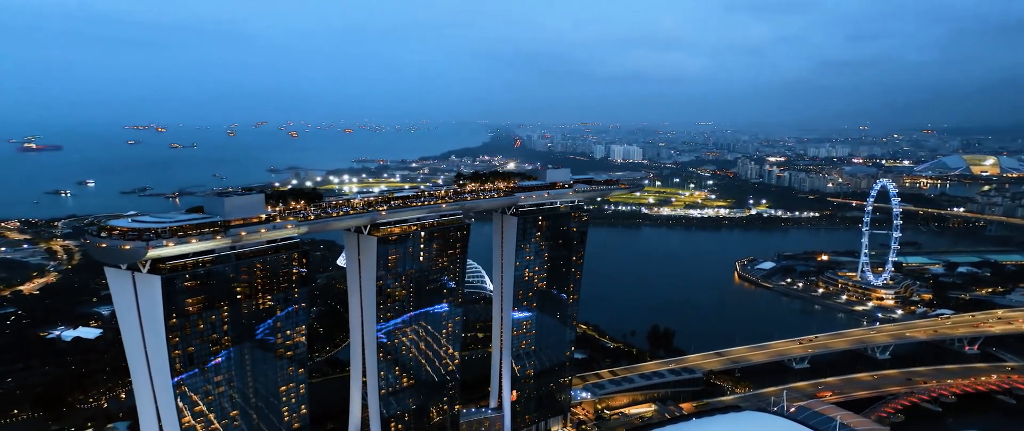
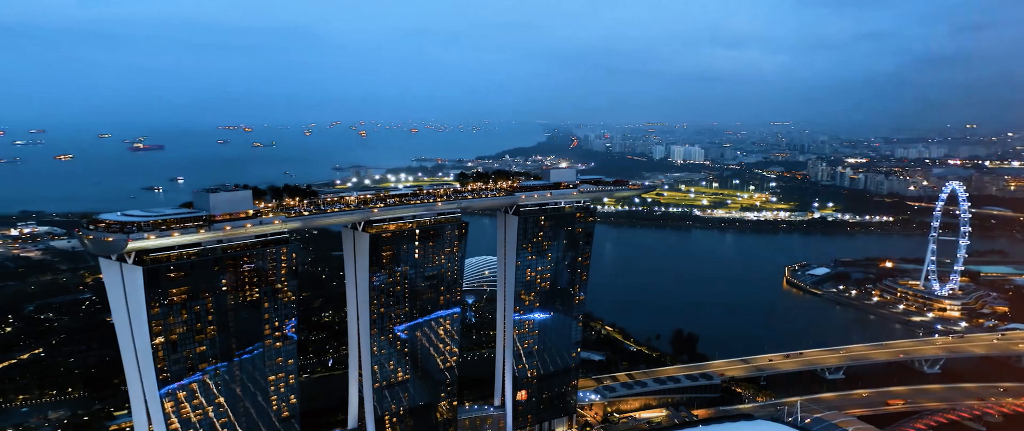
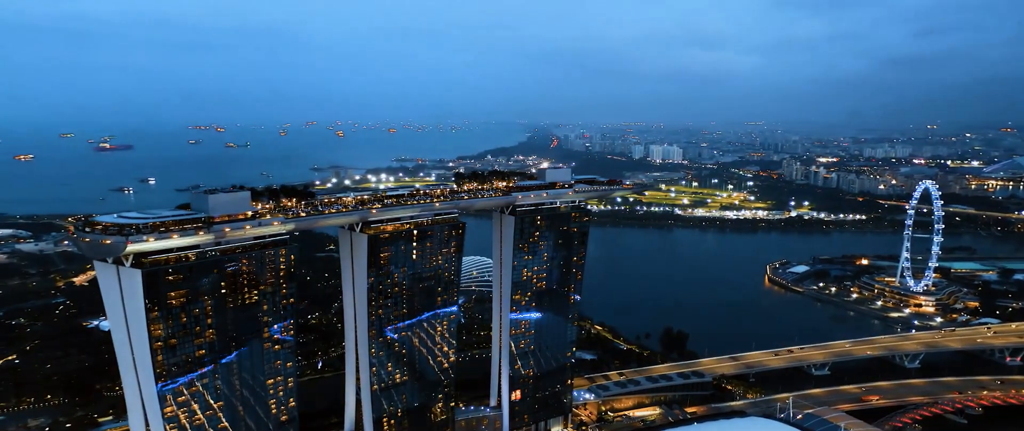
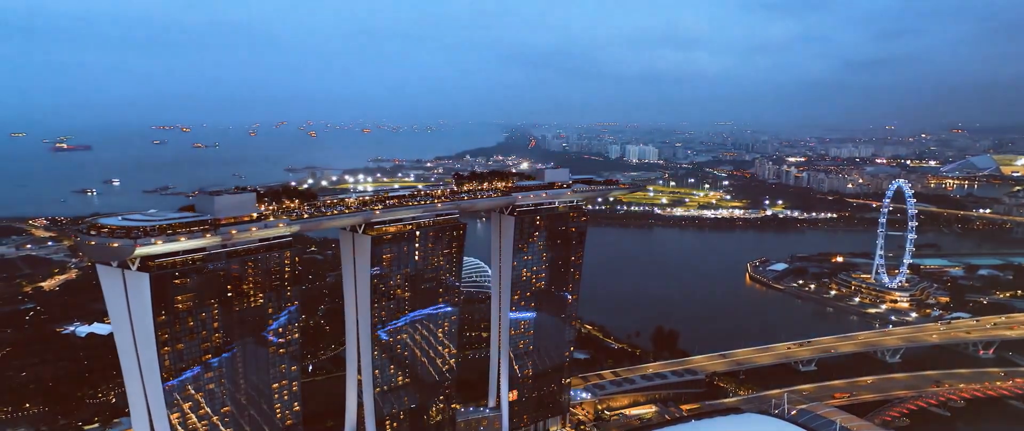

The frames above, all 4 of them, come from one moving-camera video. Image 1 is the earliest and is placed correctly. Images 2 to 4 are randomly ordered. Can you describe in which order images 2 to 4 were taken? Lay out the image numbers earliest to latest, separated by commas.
4, 3, 2
